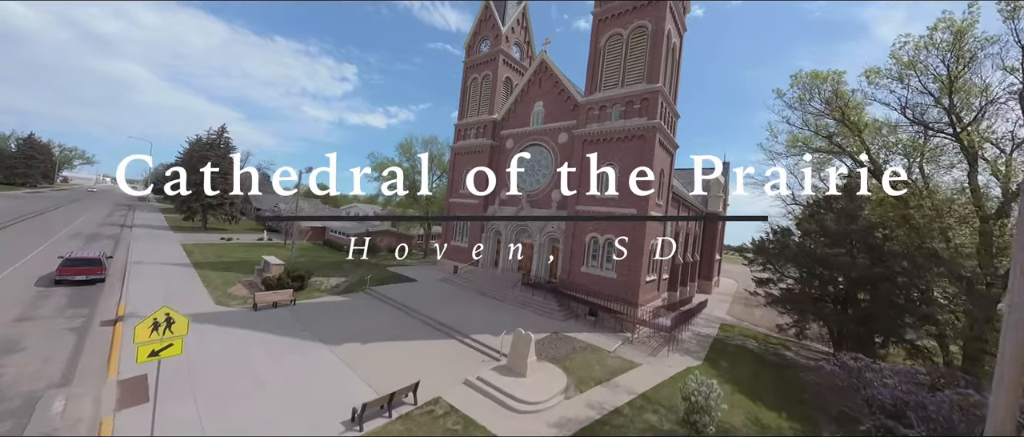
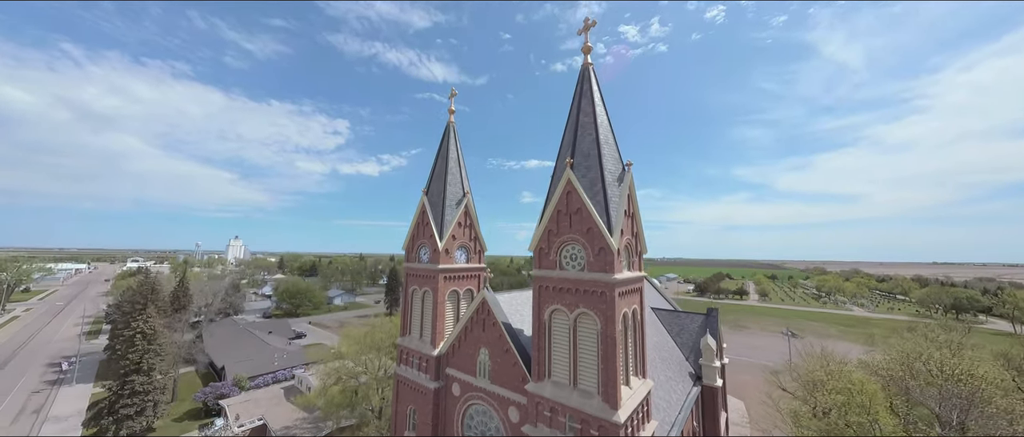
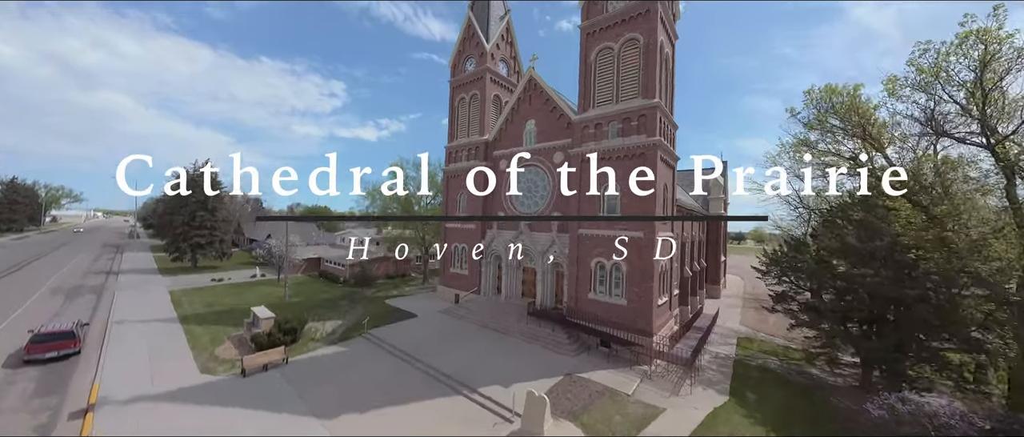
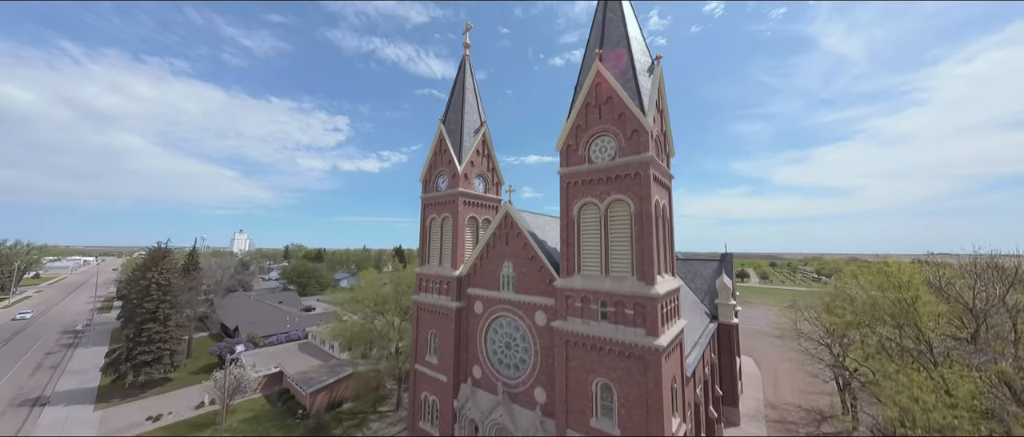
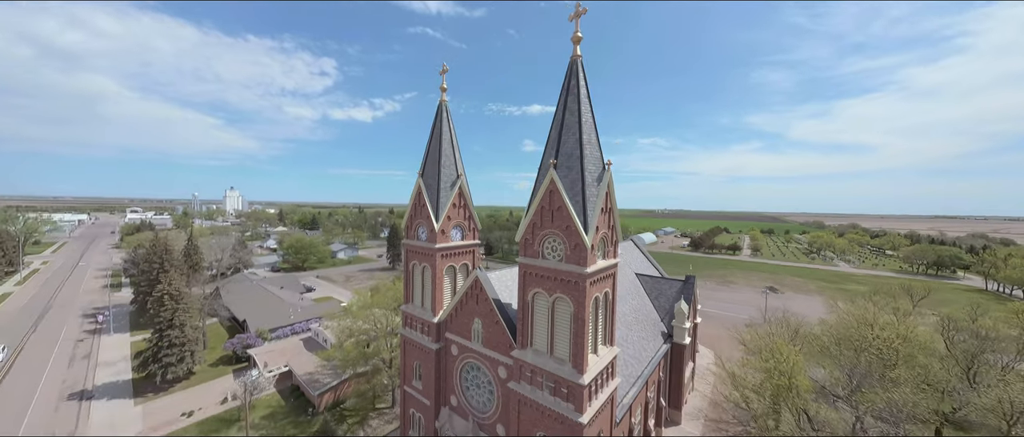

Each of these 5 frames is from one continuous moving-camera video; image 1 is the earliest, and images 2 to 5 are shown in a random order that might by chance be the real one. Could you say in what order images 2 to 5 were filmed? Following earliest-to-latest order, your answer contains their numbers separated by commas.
3, 4, 2, 5
